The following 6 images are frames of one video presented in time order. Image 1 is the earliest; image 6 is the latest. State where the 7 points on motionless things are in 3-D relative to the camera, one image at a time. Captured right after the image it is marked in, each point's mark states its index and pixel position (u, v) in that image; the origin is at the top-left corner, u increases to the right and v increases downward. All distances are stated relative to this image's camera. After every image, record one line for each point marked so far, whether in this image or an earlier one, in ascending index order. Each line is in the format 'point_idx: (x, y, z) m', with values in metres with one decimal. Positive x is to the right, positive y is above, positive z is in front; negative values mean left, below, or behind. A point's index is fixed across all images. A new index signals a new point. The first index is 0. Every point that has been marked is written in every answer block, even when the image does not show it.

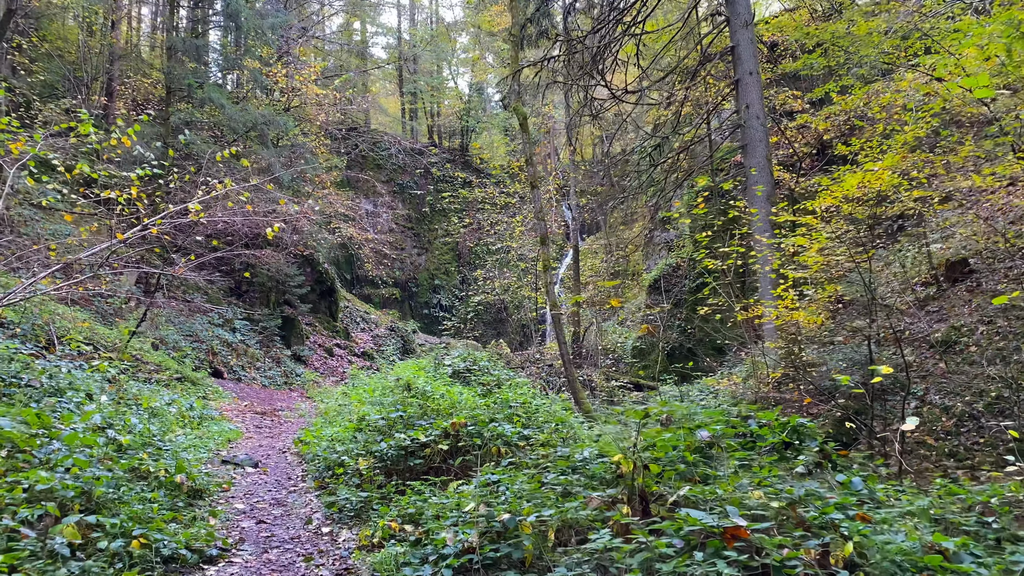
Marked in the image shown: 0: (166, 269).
0: (-3.3, +0.2, +8.6) m
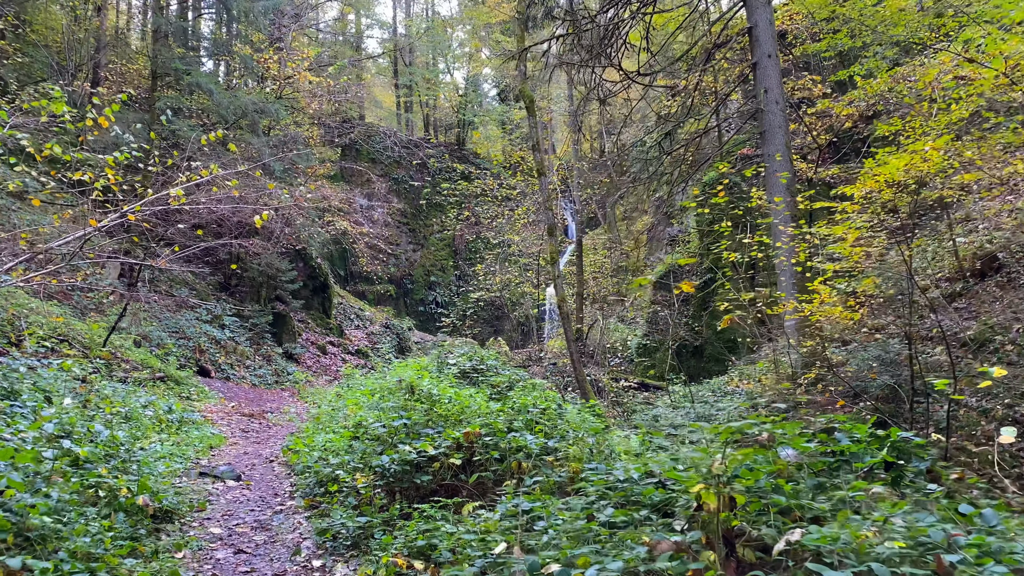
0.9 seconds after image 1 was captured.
0: (-3.2, +0.2, +8.0) m
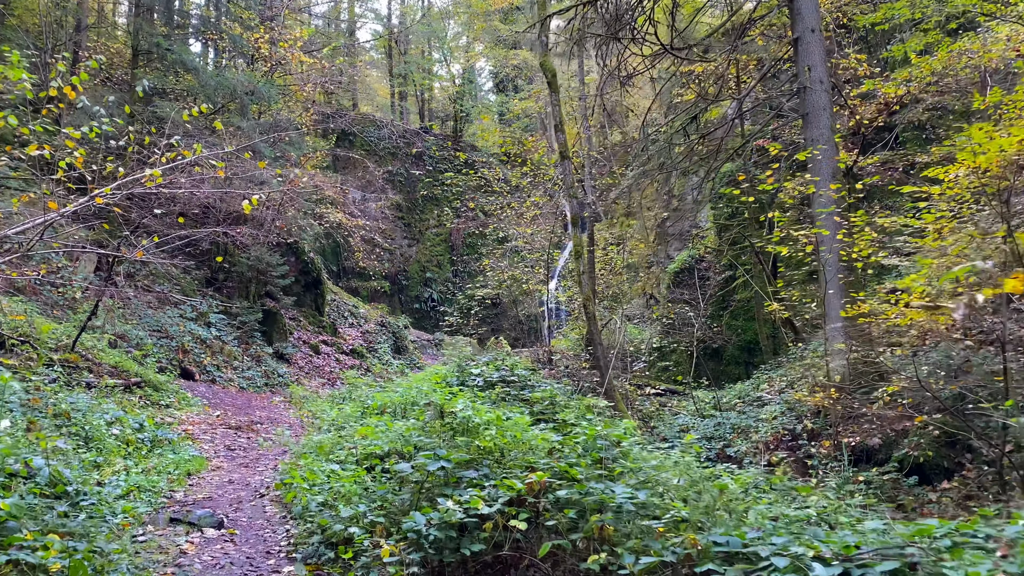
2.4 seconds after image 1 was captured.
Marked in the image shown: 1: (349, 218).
0: (-3.1, +0.3, +7.2) m
1: (-2.9, +1.2, +16.4) m
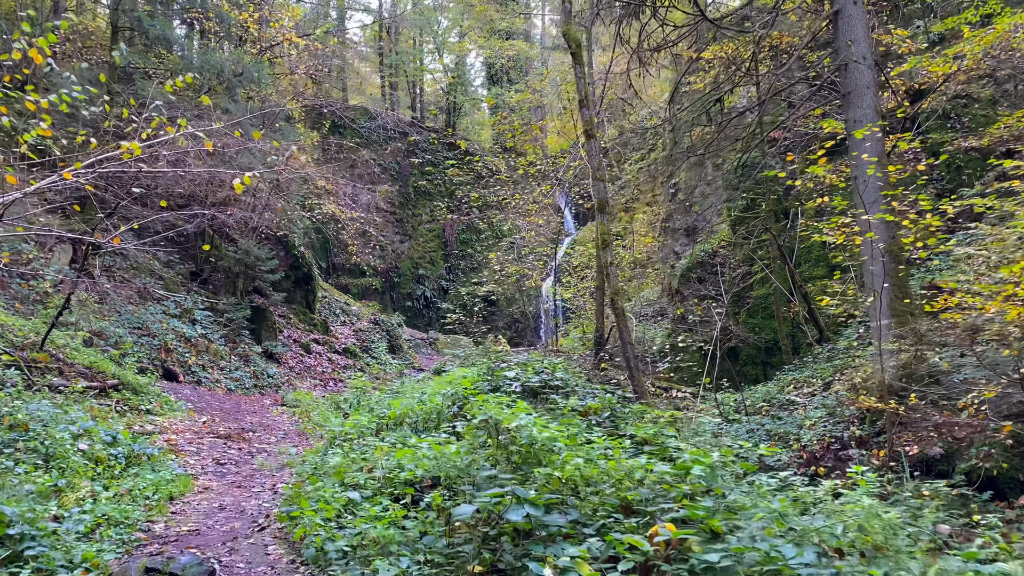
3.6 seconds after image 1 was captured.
0: (-2.9, +0.3, +6.5) m
1: (-2.9, +1.3, +15.7) m
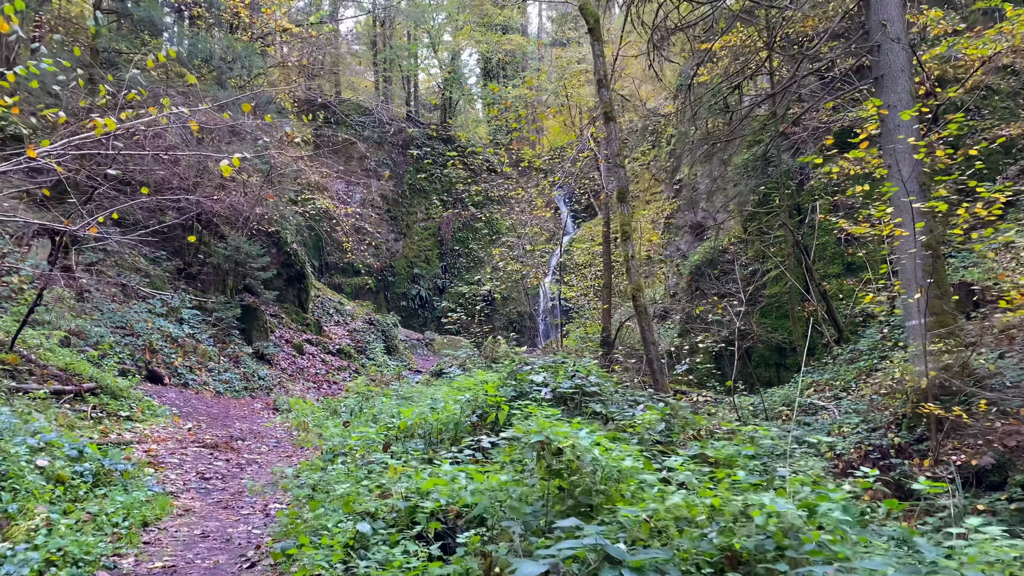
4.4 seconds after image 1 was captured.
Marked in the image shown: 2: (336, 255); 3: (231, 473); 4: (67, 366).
0: (-2.9, +0.4, +5.9) m
1: (-2.9, +1.3, +15.1) m
2: (-3.7, +0.7, +19.2) m
3: (-1.6, -1.0, +5.2) m
4: (-3.0, -0.5, +6.1) m
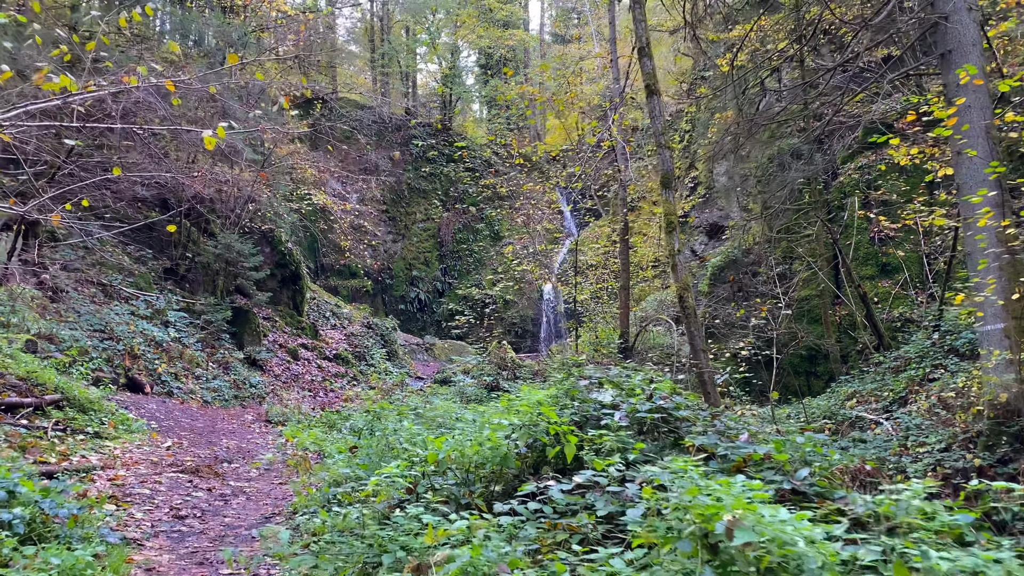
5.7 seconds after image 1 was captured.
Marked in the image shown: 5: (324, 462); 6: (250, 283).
0: (-2.7, +0.4, +5.2) m
1: (-2.8, +1.3, +14.4) m
2: (-3.6, +0.6, +18.4) m
3: (-1.4, -1.0, +4.5) m
4: (-2.8, -0.5, +5.4) m
5: (-1.0, -0.9, +4.7) m
6: (-3.4, +0.1, +12.0) m
